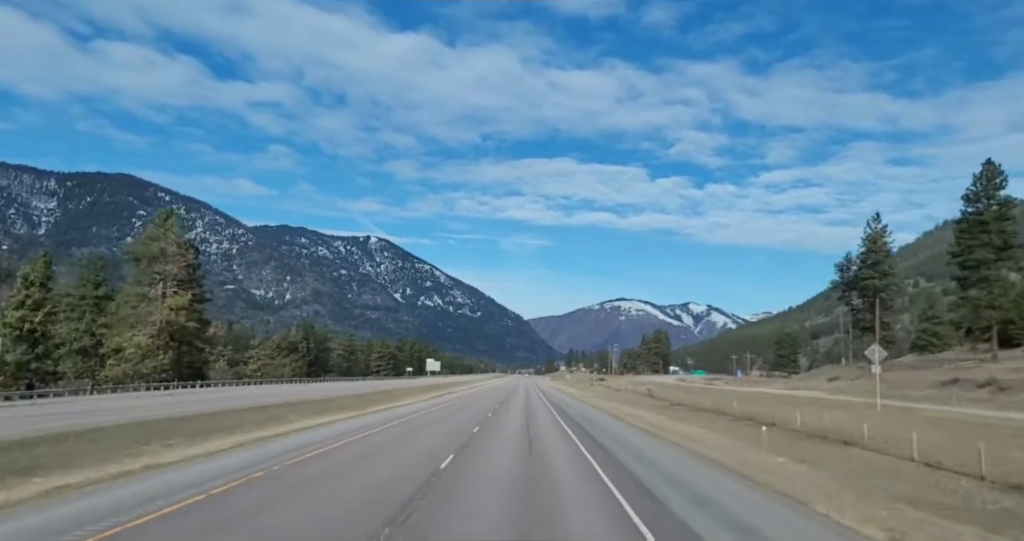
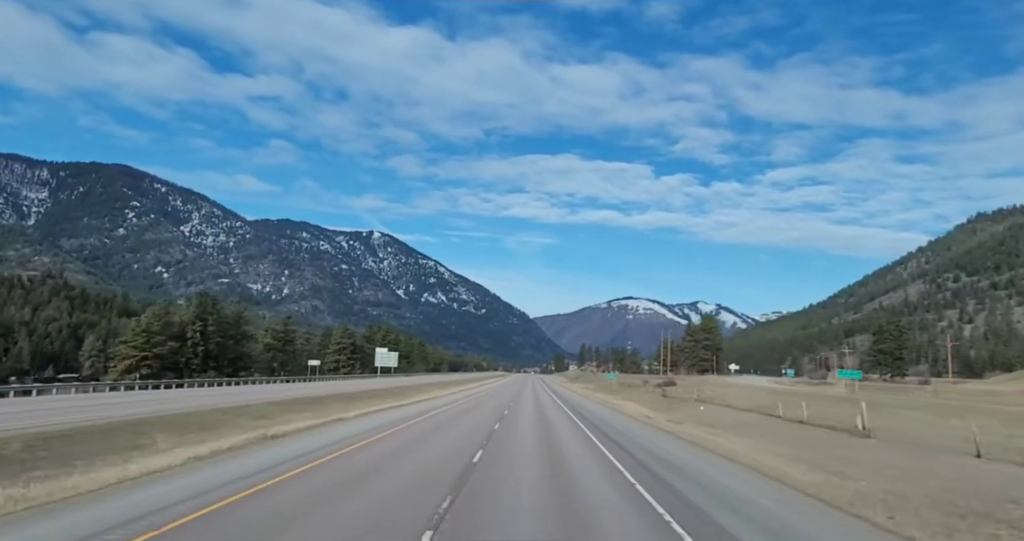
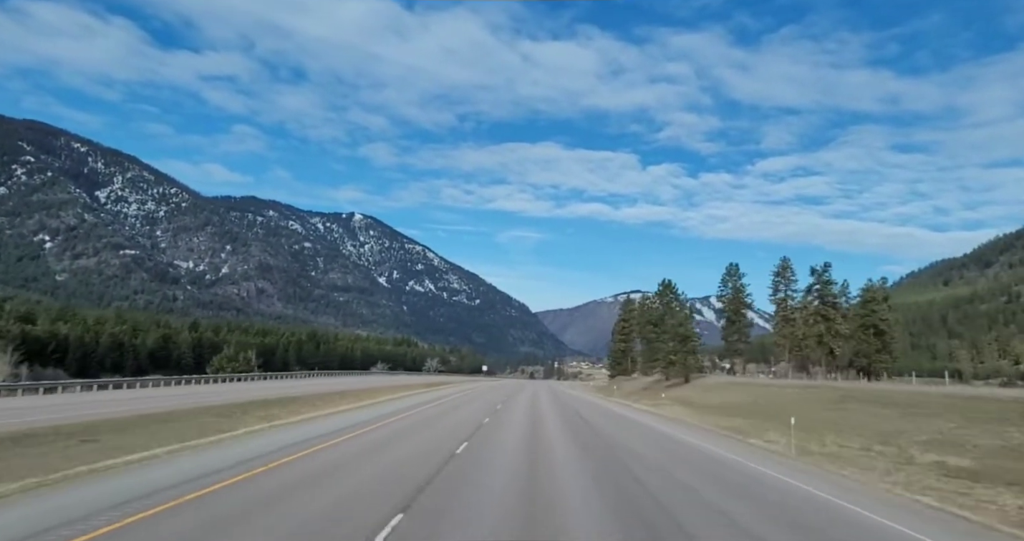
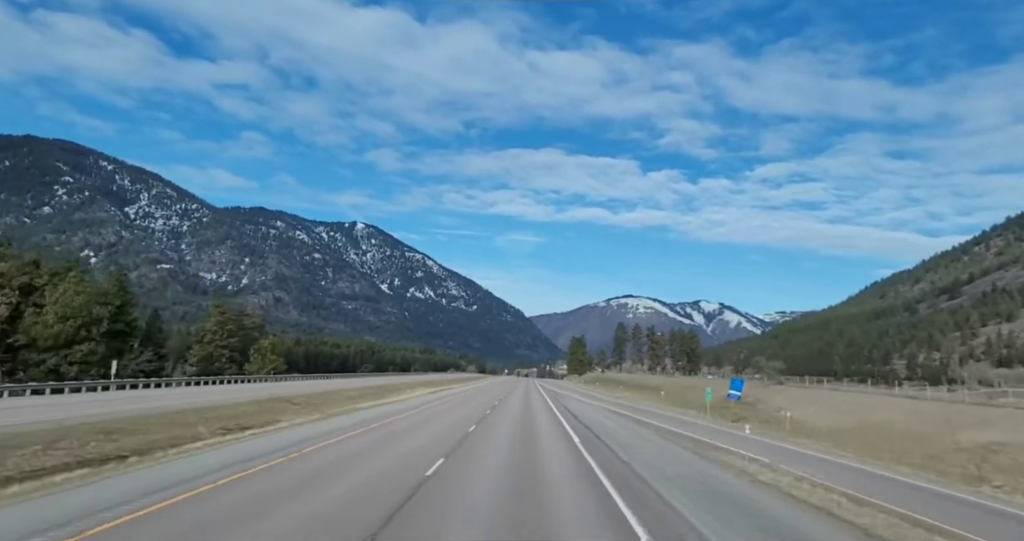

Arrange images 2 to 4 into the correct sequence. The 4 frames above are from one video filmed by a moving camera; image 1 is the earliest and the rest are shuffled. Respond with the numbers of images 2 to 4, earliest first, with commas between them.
2, 4, 3
